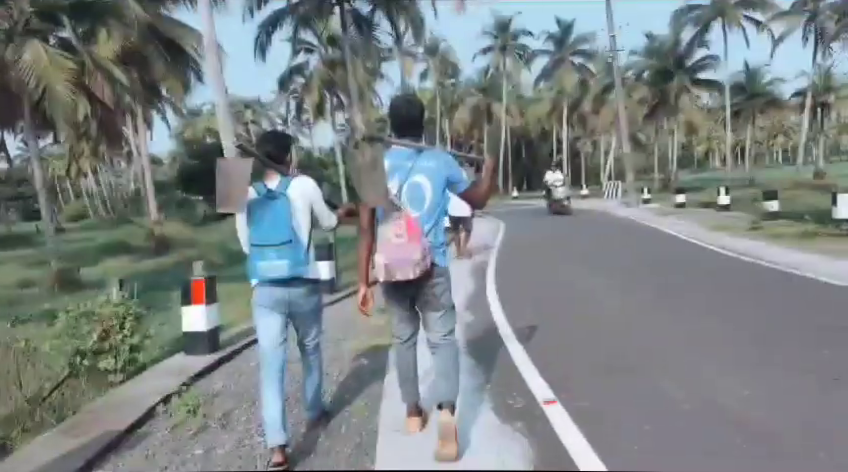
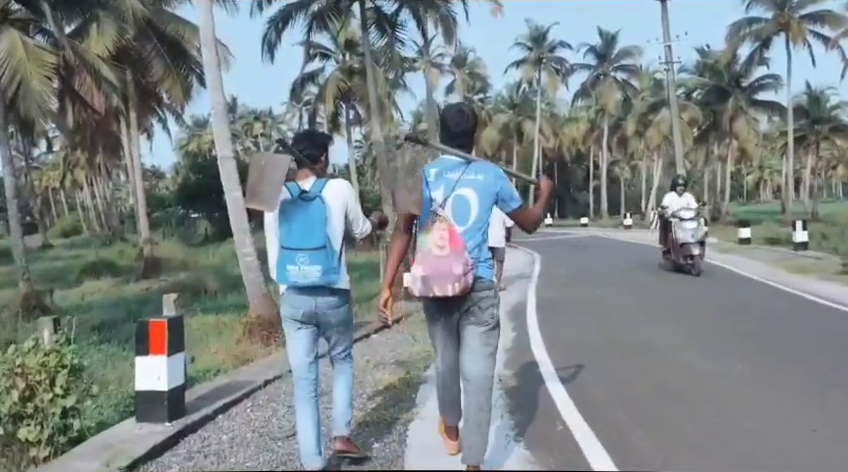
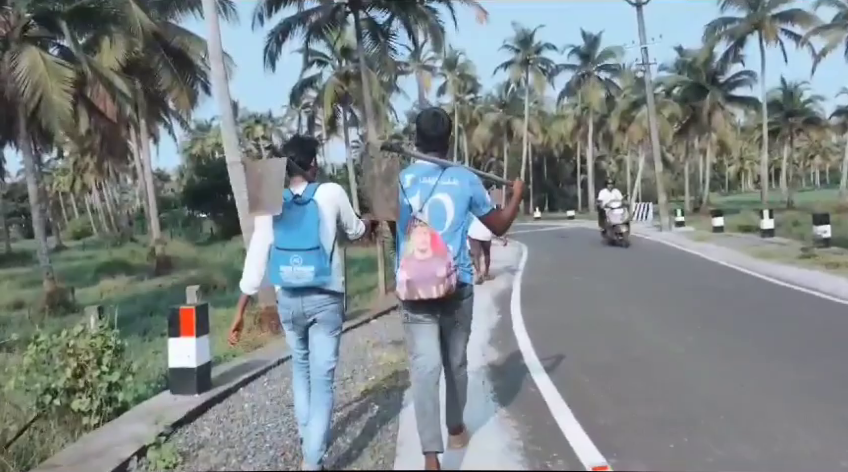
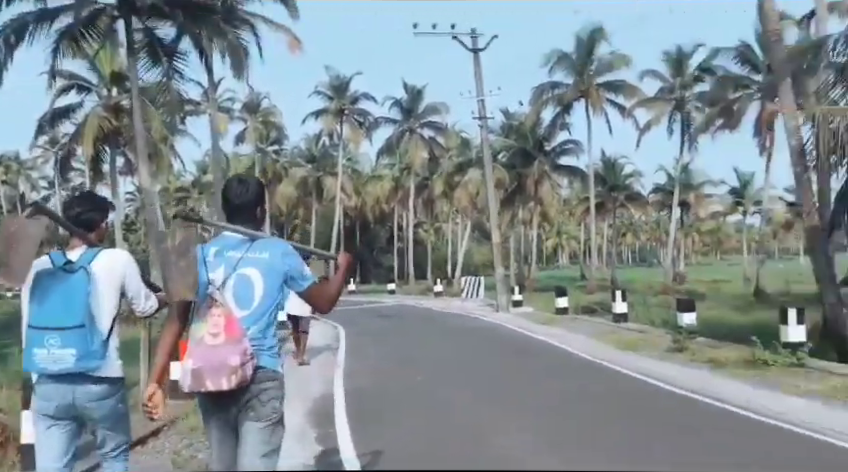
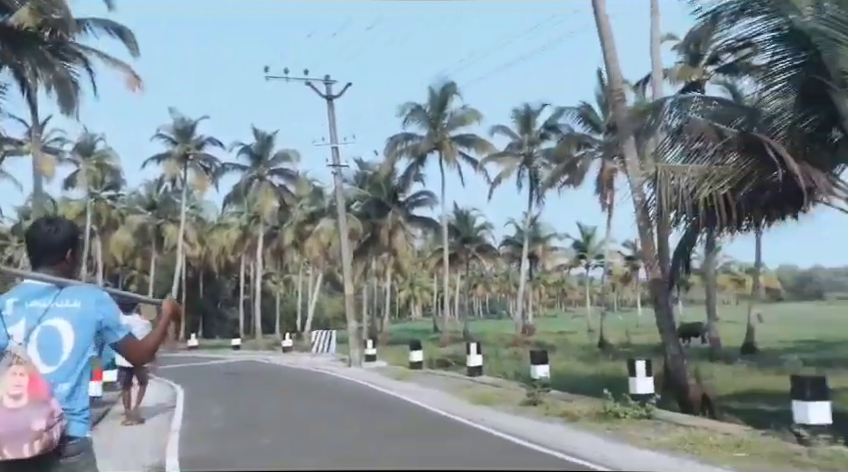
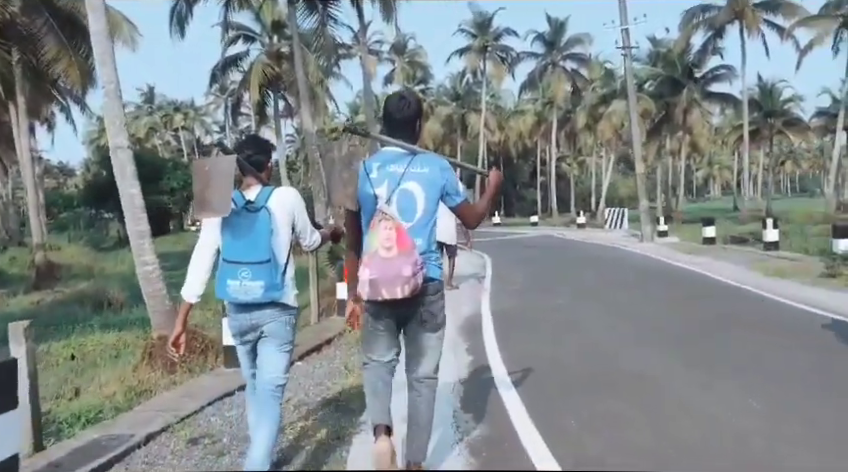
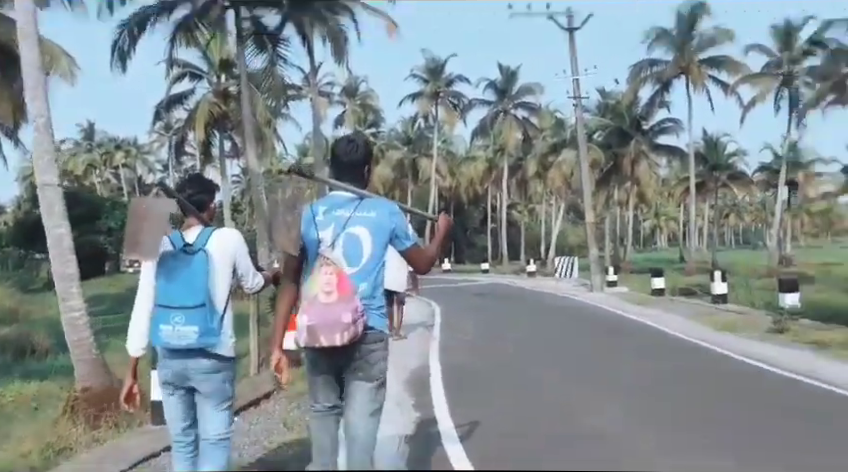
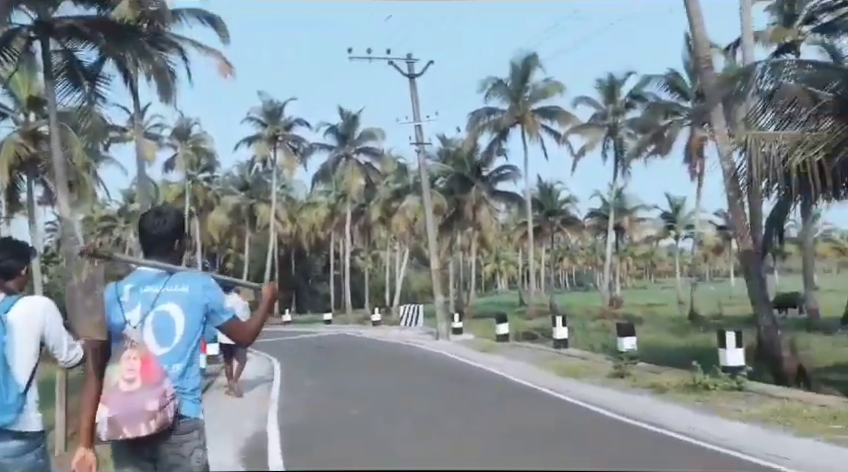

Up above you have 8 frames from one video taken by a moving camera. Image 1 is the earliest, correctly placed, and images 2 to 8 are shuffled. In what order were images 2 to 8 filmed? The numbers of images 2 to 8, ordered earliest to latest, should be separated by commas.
3, 2, 6, 7, 4, 8, 5
